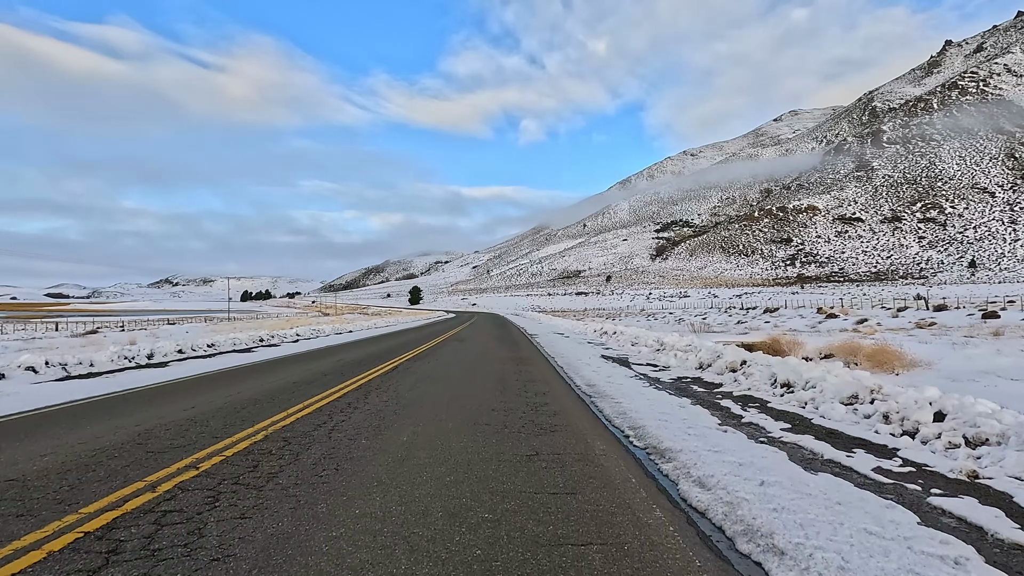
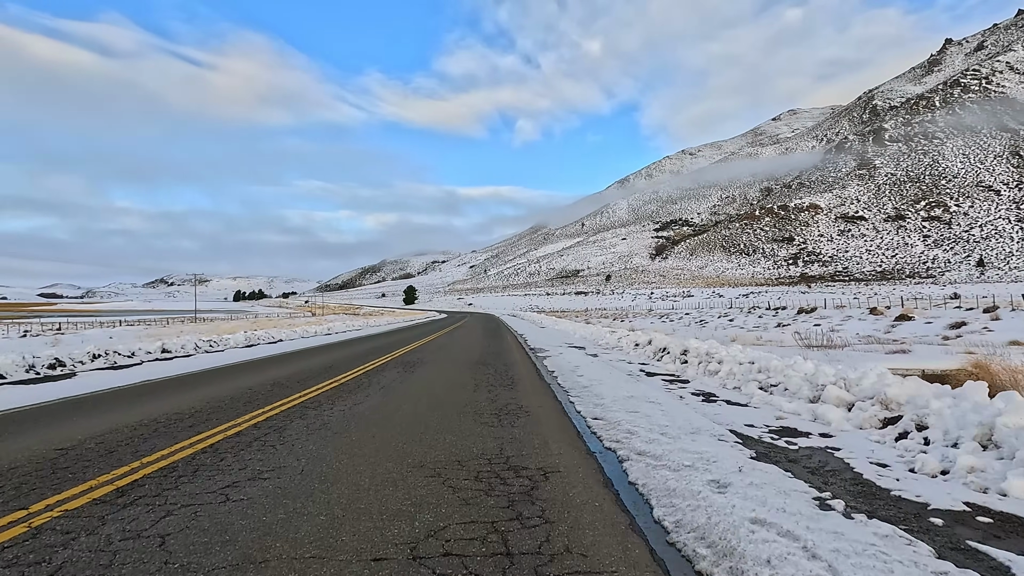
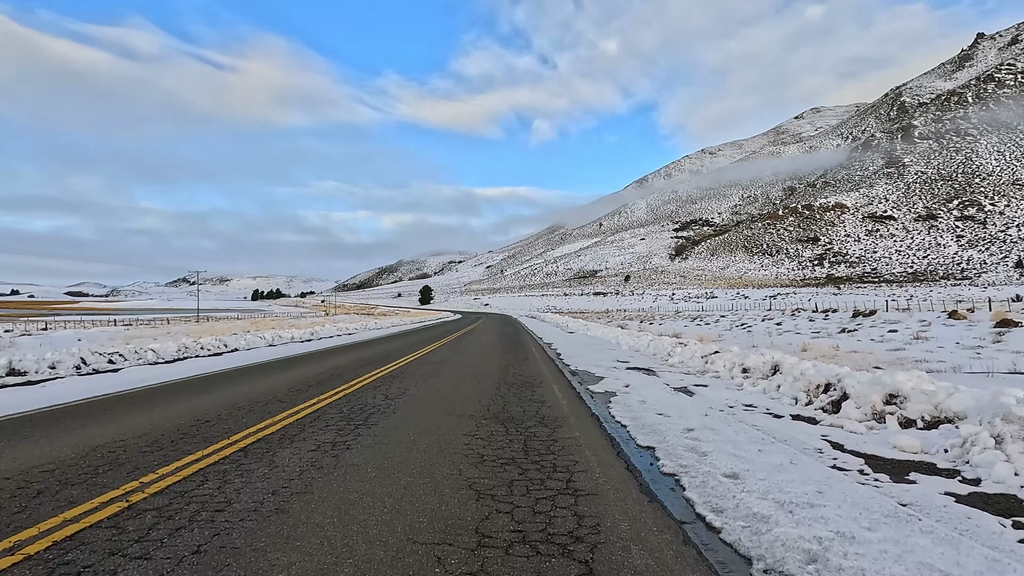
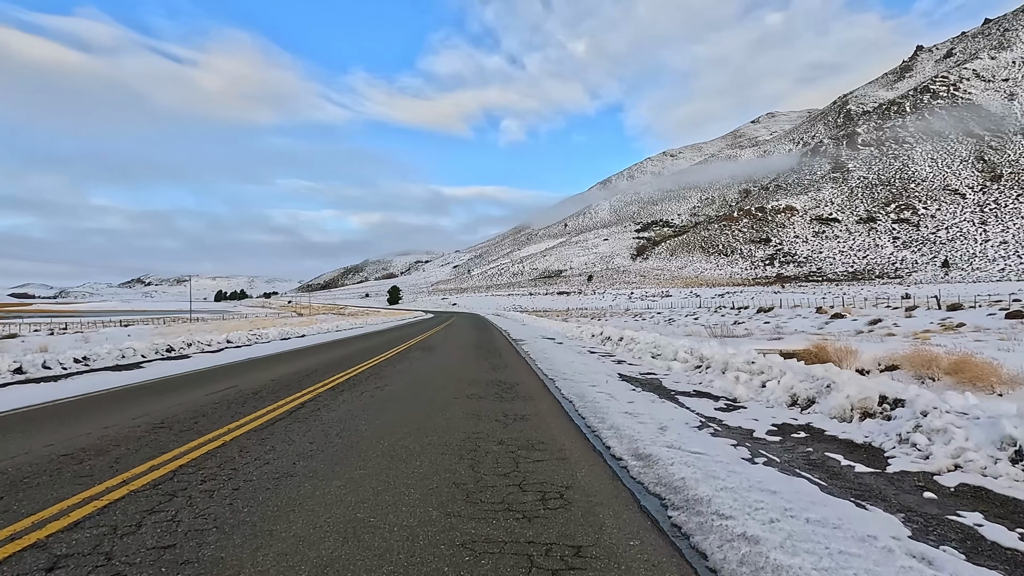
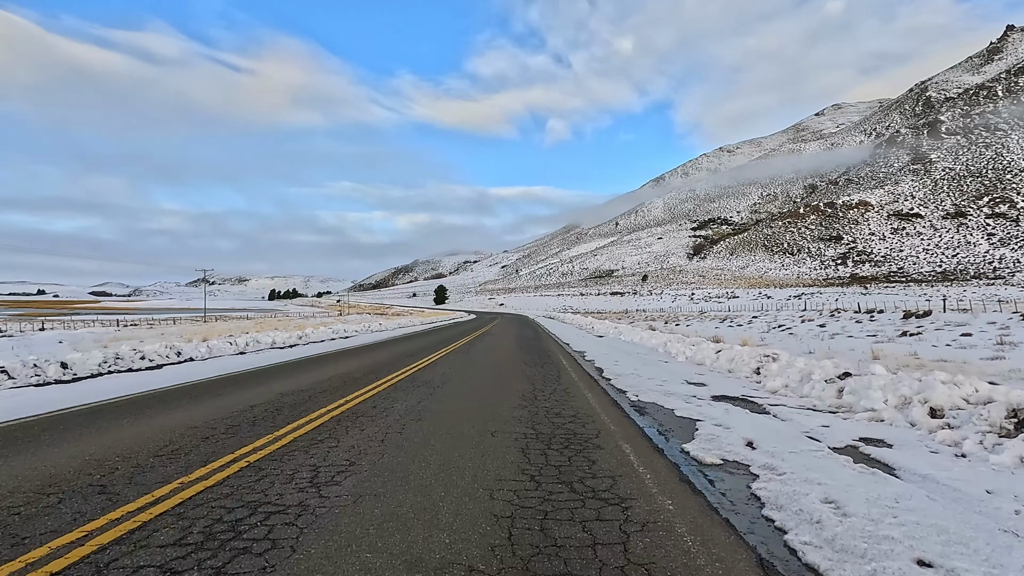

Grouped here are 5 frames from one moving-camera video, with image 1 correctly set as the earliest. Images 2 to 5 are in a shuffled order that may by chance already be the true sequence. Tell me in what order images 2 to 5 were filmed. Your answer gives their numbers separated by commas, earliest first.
4, 2, 3, 5
